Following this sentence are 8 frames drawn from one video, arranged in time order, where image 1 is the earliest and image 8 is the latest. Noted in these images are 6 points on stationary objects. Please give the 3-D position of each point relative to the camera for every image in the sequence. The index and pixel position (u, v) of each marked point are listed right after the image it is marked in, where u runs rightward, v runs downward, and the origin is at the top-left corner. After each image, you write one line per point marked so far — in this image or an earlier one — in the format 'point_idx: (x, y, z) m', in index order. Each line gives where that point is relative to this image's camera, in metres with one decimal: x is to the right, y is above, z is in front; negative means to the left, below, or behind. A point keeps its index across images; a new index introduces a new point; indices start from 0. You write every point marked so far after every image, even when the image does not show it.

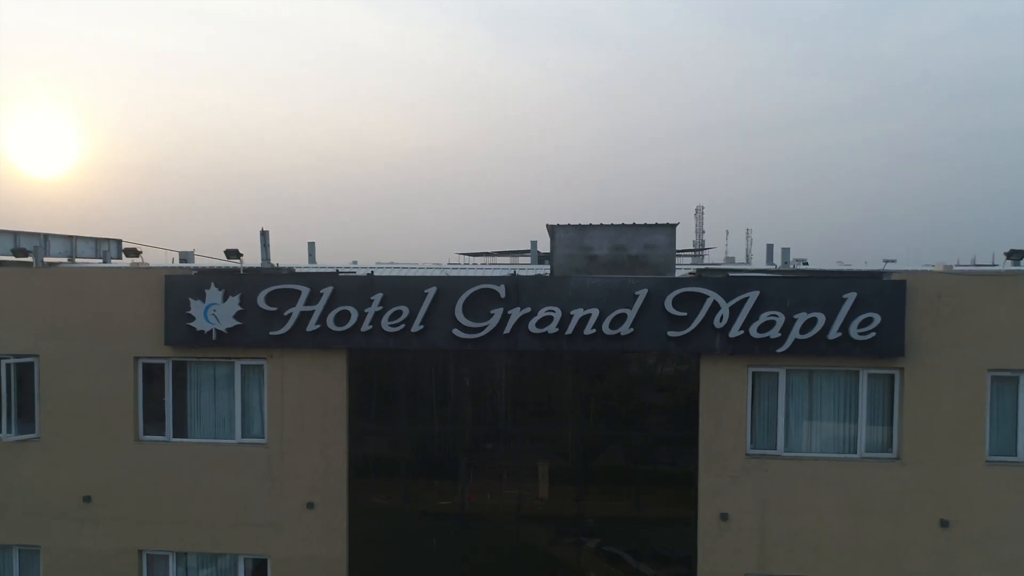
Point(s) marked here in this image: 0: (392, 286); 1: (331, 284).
0: (-1.8, +0.1, +11.0) m
1: (-2.8, +0.1, +11.1) m
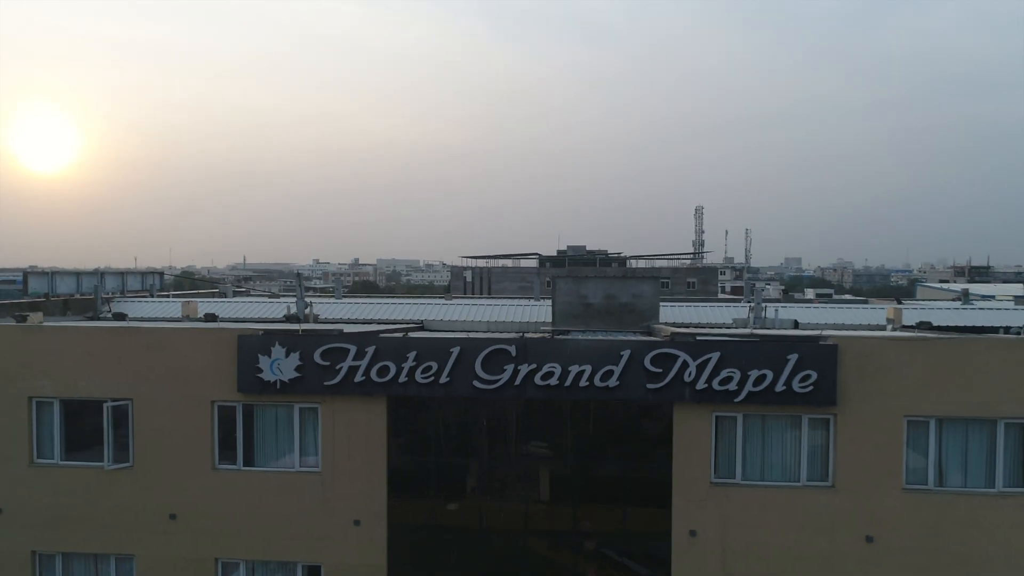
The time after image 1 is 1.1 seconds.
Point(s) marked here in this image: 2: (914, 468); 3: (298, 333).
0: (-1.6, -1.0, +13.5) m
1: (-2.6, -1.0, +13.6) m
2: (+7.4, -3.3, +13.1) m
3: (-4.2, -0.9, +14.0) m
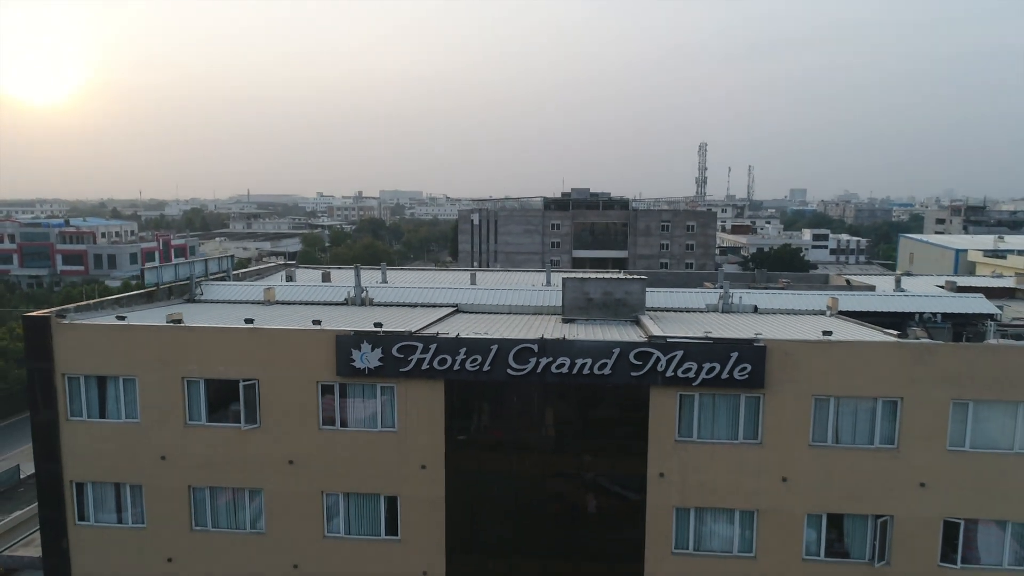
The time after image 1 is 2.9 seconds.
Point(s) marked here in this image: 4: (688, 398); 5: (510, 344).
0: (-1.0, -1.4, +18.9) m
1: (-2.0, -1.4, +18.9) m
2: (+8.0, -3.7, +18.6) m
3: (-3.6, -1.2, +19.3) m
4: (+4.7, -2.9, +18.9) m
5: (-0.1, -1.5, +18.8) m
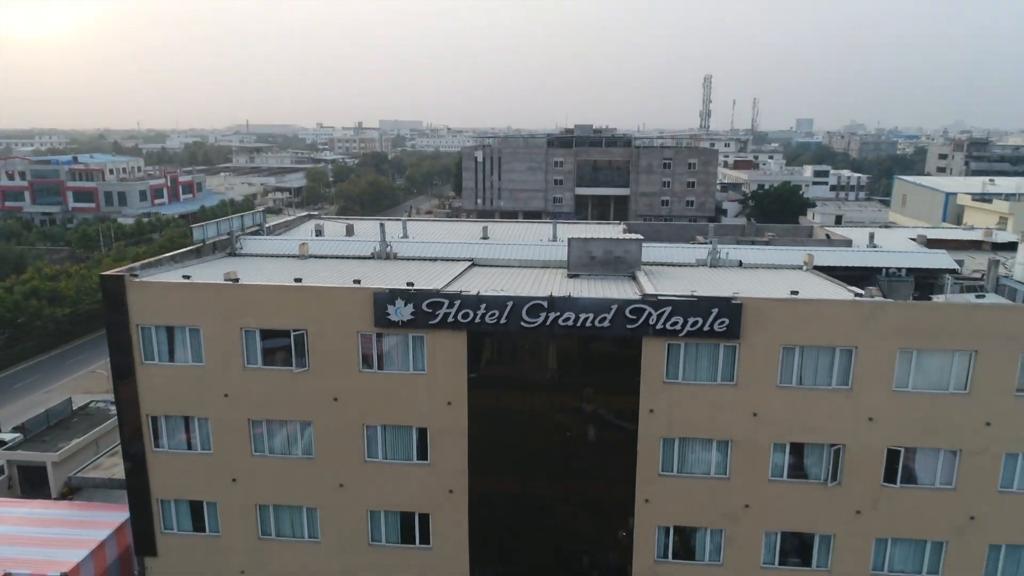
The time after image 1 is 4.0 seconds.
0: (-0.6, -0.3, +22.0) m
1: (-1.6, -0.3, +22.1) m
2: (+8.4, -2.6, +21.9) m
3: (-3.2, -0.1, +22.4) m
4: (+5.1, -1.8, +22.1) m
5: (+0.4, -0.4, +21.9) m
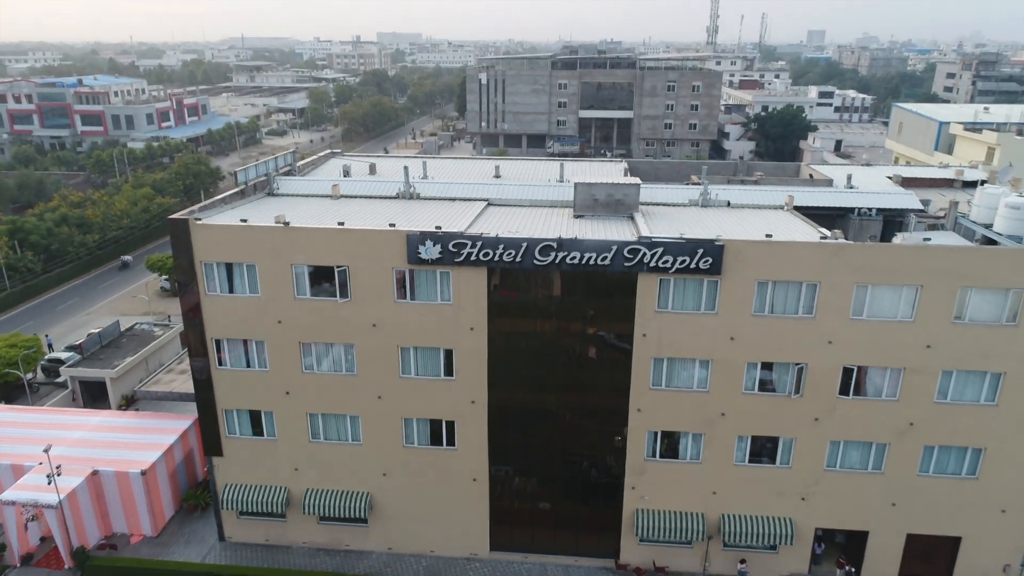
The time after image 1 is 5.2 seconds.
0: (-0.1, +1.7, +25.5) m
1: (-1.1, +1.7, +25.6) m
2: (+8.9, -0.6, +25.7) m
3: (-2.7, +2.0, +25.9) m
4: (+5.6, +0.3, +25.8) m
5: (+0.9, +1.7, +25.4) m
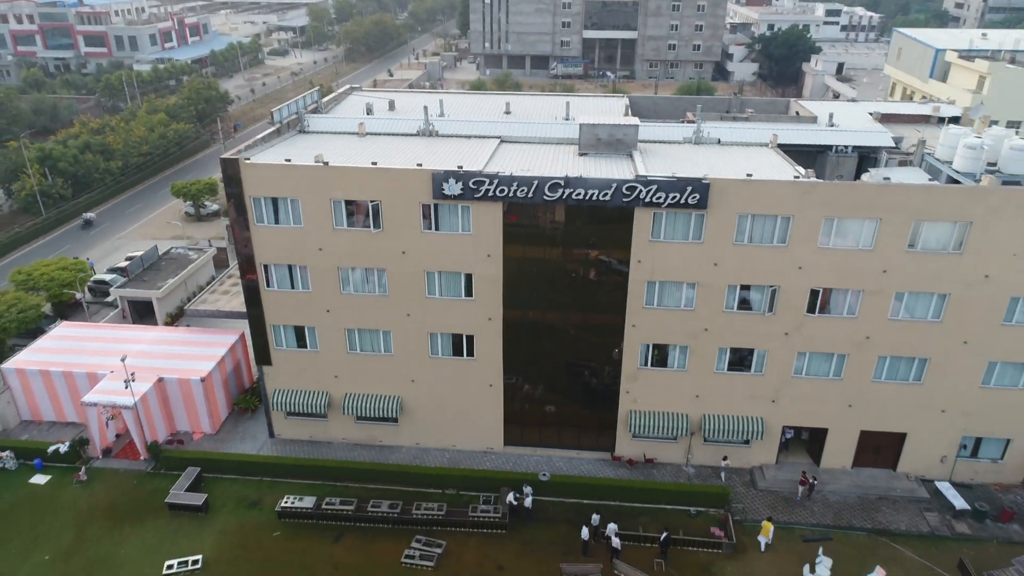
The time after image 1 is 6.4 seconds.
0: (+0.4, +4.5, +29.1) m
1: (-0.6, +4.5, +29.2) m
2: (+9.5, +2.2, +29.5) m
3: (-2.1, +4.8, +29.4) m
4: (+6.1, +3.1, +29.5) m
5: (+1.4, +4.4, +29.0) m
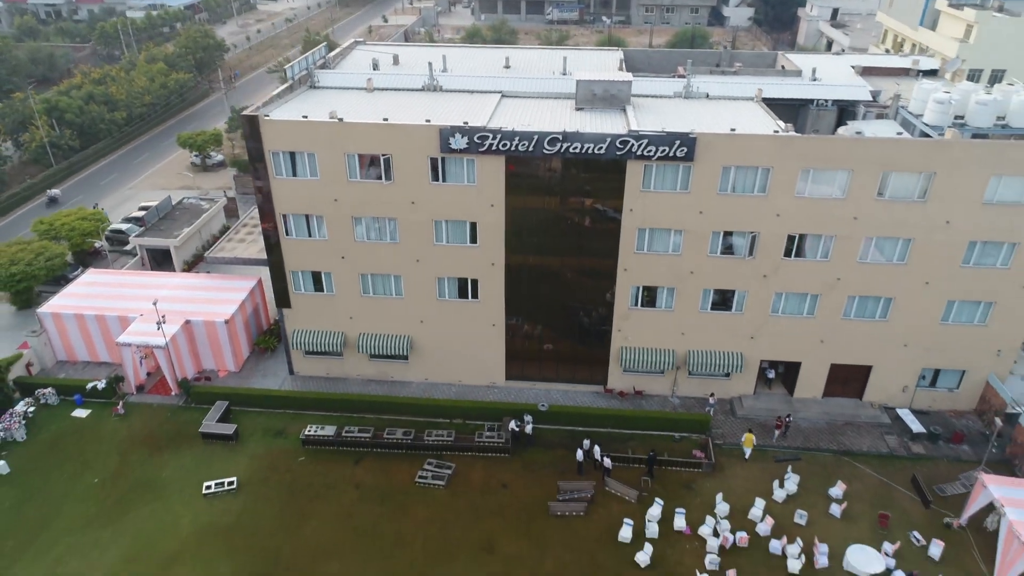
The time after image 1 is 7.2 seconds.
0: (+0.5, +6.8, +31.4) m
1: (-0.5, +6.9, +31.5) m
2: (+9.5, +4.6, +32.0) m
3: (-2.1, +7.2, +31.7) m
4: (+6.2, +5.5, +32.0) m
5: (+1.4, +6.8, +31.3) m
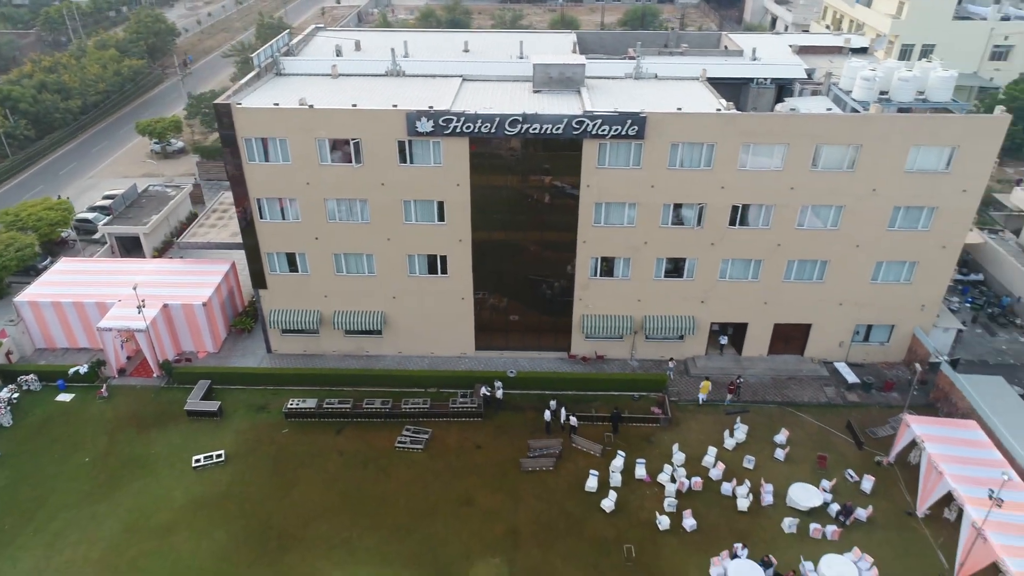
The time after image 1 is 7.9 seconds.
0: (-1.3, +8.1, +33.4) m
1: (-2.3, +8.1, +33.4) m
2: (+7.8, +6.2, +34.6) m
3: (-3.8, +8.3, +33.5) m
4: (+4.5, +6.9, +34.3) m
5: (-0.3, +8.0, +33.4) m
